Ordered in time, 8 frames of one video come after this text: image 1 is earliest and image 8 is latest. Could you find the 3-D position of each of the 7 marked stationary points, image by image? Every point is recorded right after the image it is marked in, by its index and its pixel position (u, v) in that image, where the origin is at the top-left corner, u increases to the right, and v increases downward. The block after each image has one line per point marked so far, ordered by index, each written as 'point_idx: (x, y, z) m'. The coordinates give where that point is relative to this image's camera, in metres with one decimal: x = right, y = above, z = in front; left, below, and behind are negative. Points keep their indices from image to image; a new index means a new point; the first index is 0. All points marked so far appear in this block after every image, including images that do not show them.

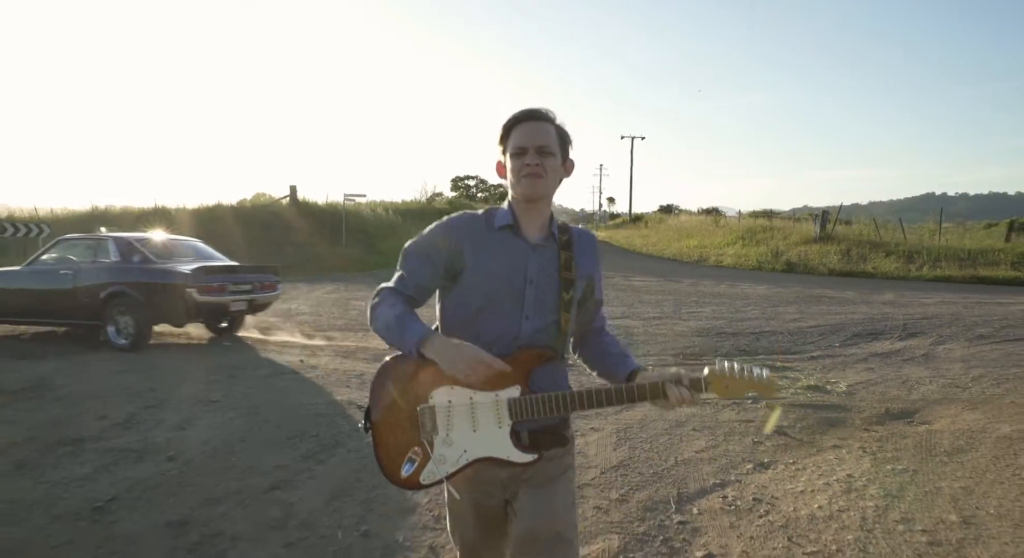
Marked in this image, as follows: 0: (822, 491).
0: (+1.9, -1.3, +3.8) m
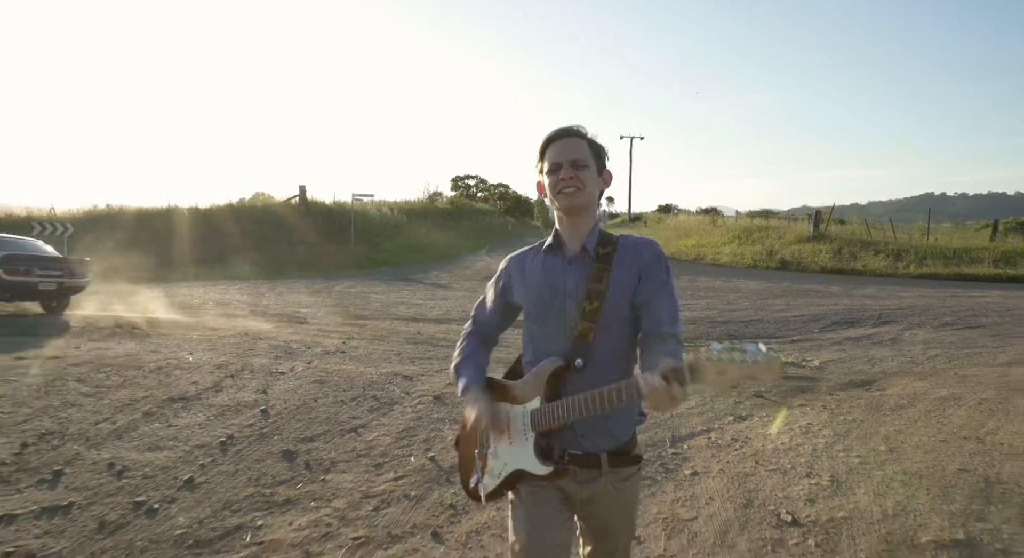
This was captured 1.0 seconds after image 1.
0: (+2.2, -1.2, +4.8) m
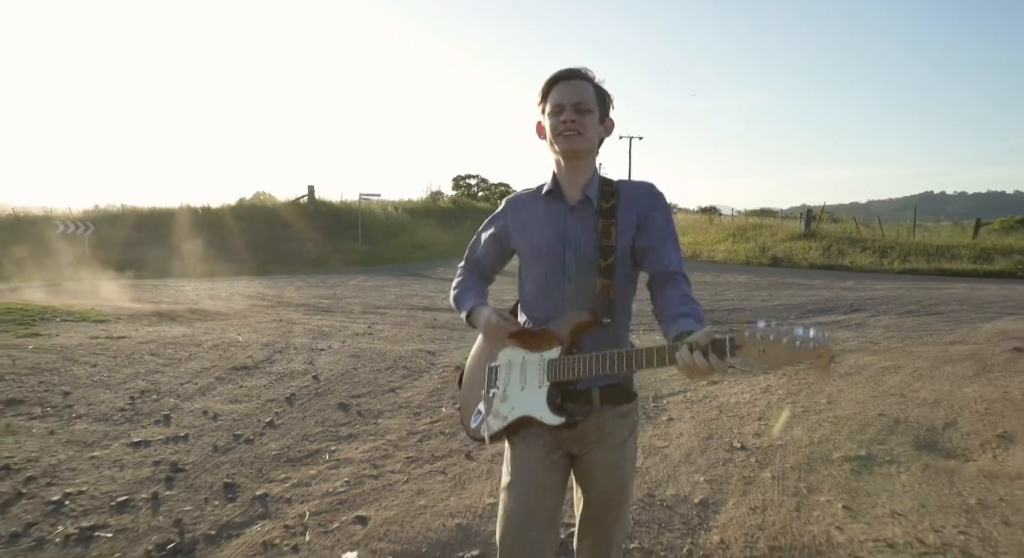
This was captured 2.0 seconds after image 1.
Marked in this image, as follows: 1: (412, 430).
0: (+2.3, -1.1, +5.9) m
1: (-0.8, -1.2, +4.8) m
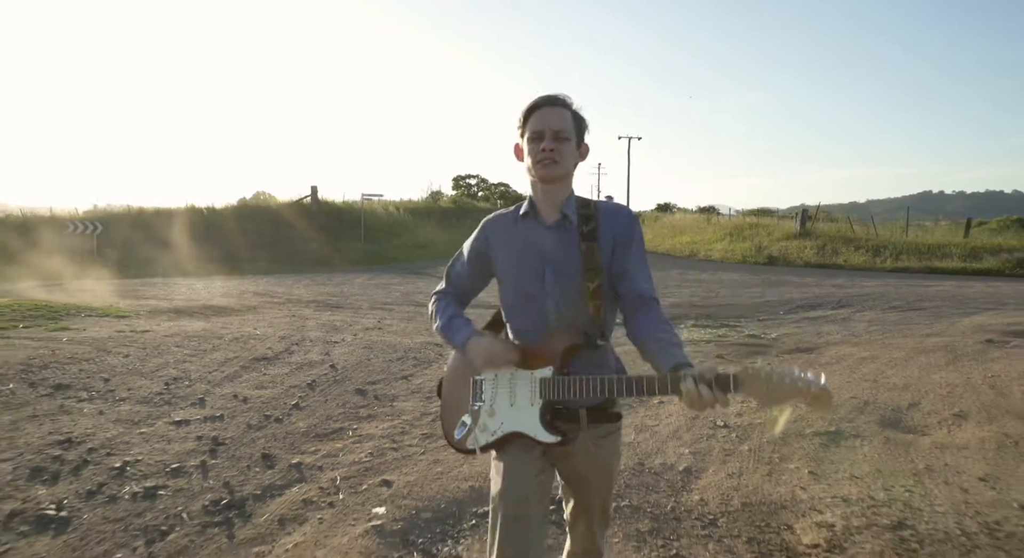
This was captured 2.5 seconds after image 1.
0: (+2.3, -1.0, +6.3) m
1: (-0.8, -1.2, +5.3) m
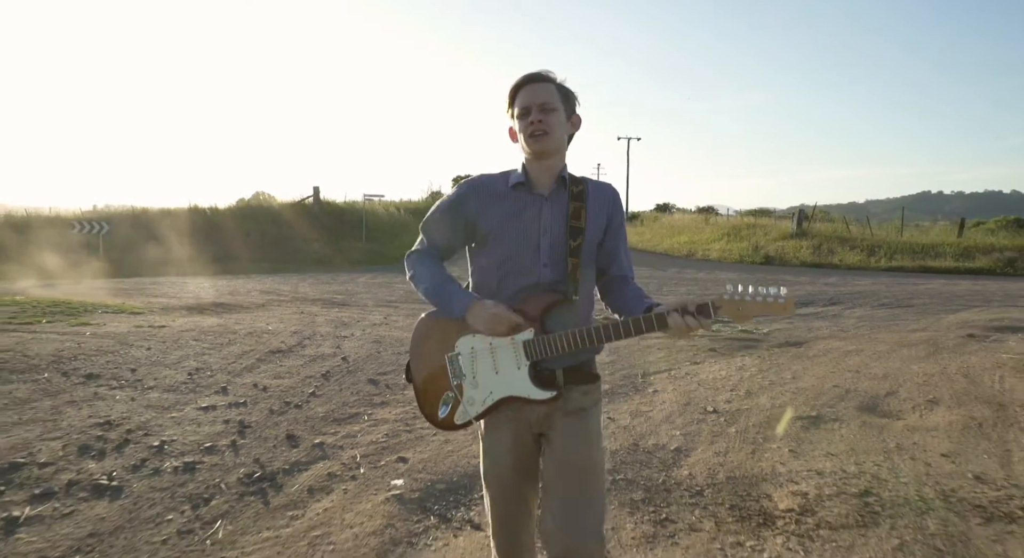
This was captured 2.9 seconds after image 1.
0: (+2.3, -1.0, +6.7) m
1: (-0.7, -1.1, +5.7) m
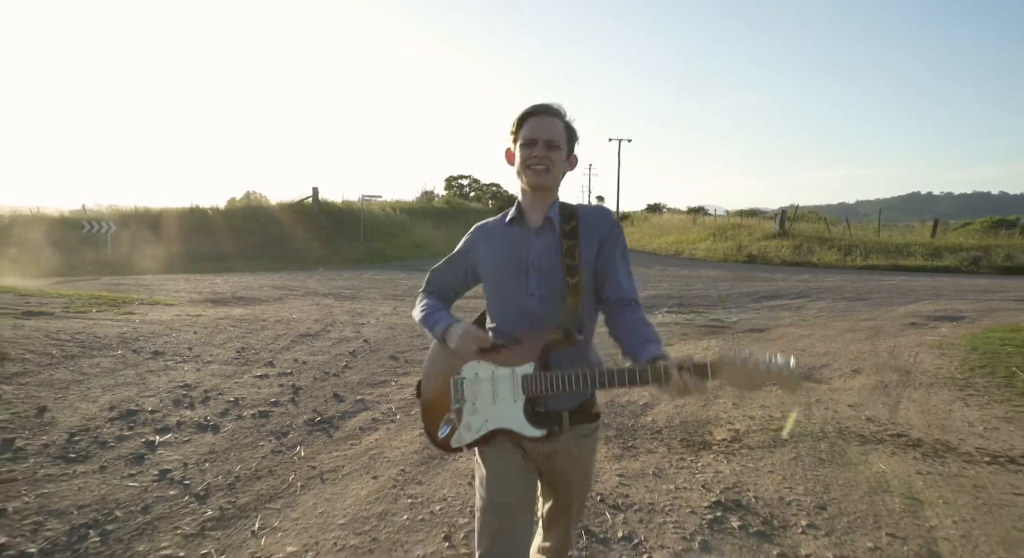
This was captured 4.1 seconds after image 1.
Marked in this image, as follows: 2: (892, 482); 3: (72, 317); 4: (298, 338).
0: (+2.3, -0.9, +7.8) m
1: (-0.7, -1.0, +6.8) m
2: (+2.2, -1.2, +3.6) m
3: (-6.1, -0.5, +8.5) m
4: (-2.9, -0.8, +8.3) m
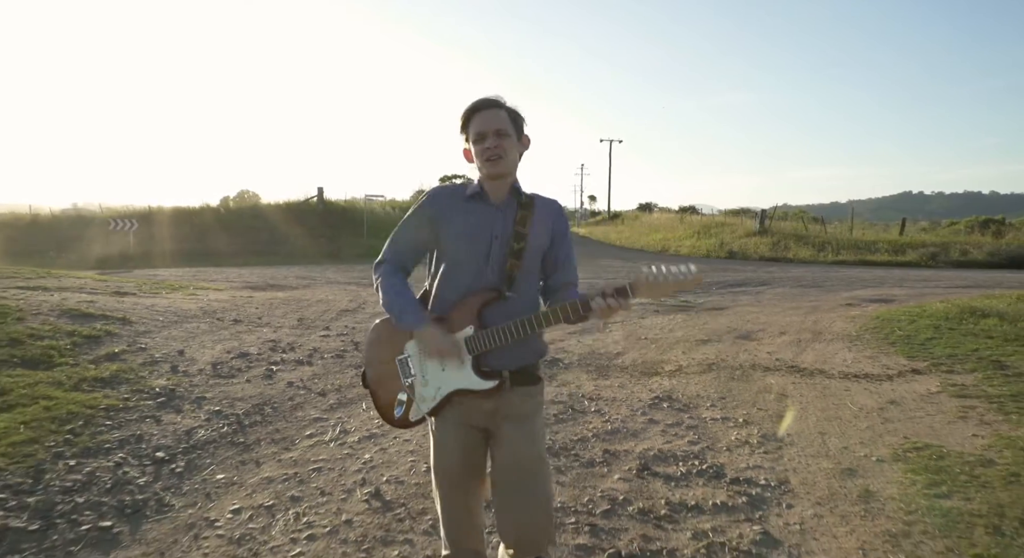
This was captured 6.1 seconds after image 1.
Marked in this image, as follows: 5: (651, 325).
0: (+2.4, -0.7, +9.7) m
1: (-0.6, -0.8, +8.6) m
2: (+2.3, -1.0, +5.5) m
3: (-6.0, -0.3, +10.3) m
4: (-2.8, -0.6, +10.1) m
5: (+2.1, -0.7, +9.1) m
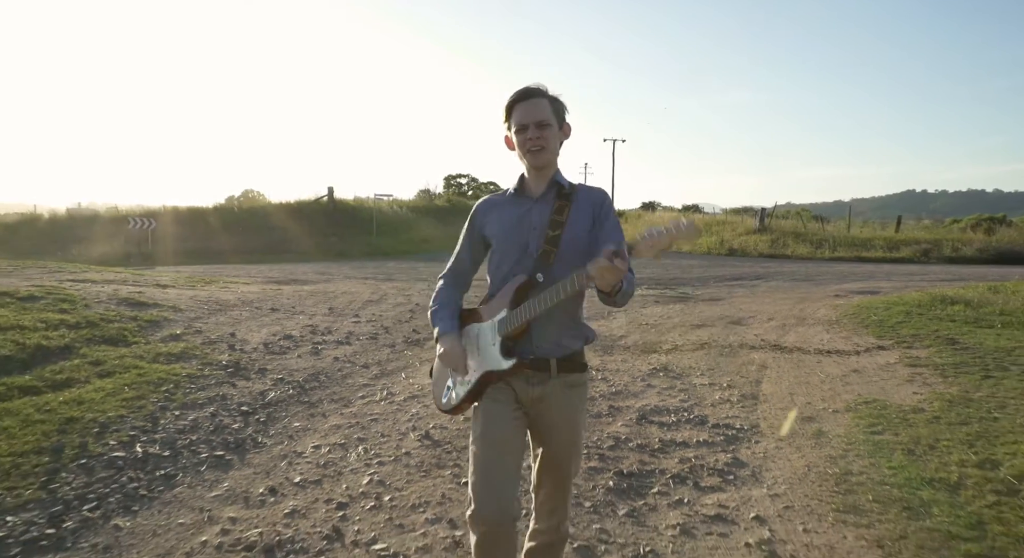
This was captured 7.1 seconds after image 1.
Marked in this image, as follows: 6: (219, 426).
0: (+2.6, -0.5, +10.5) m
1: (-0.5, -0.7, +9.5) m
2: (+2.5, -0.8, +6.3) m
3: (-5.8, -0.2, +11.2) m
4: (-2.7, -0.4, +10.9) m
5: (+2.3, -0.6, +9.9) m
6: (-2.1, -1.1, +4.3) m
